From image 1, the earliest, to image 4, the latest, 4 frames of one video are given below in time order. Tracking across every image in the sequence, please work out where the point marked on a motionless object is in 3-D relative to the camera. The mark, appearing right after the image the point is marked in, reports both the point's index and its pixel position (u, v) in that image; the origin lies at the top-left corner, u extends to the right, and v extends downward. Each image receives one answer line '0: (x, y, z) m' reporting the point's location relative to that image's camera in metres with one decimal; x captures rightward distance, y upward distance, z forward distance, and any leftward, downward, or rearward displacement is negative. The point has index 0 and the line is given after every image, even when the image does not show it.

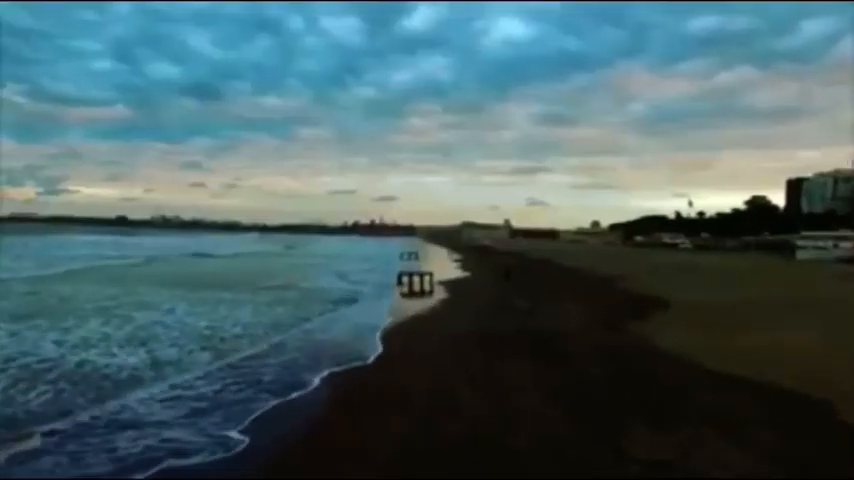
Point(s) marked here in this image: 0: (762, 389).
0: (+5.1, -2.2, +12.3) m
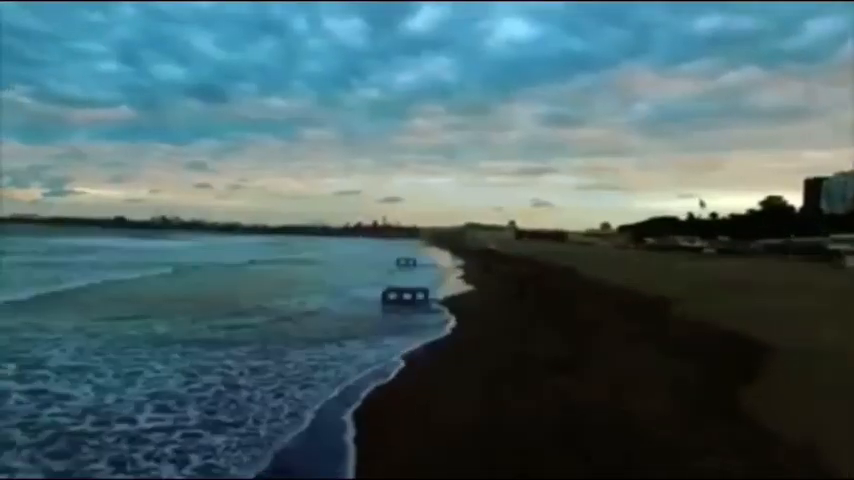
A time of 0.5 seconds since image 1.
0: (+5.1, -2.3, +9.9) m
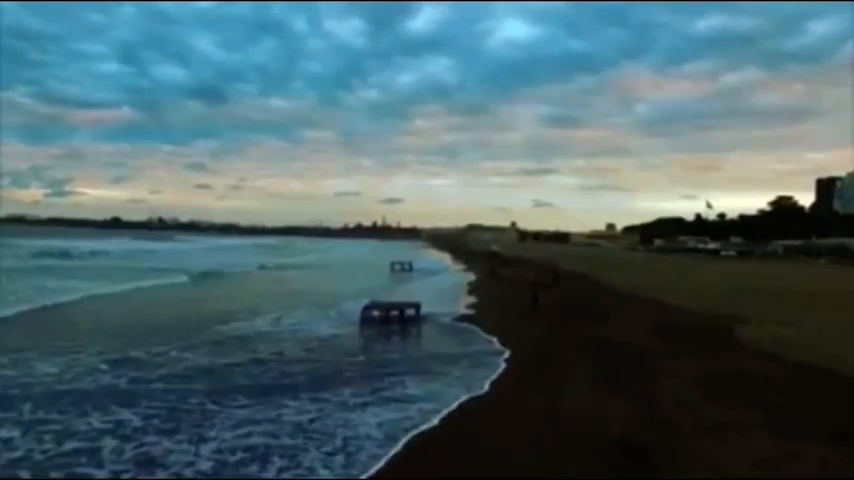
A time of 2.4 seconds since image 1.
0: (+5.1, -2.3, +8.2) m
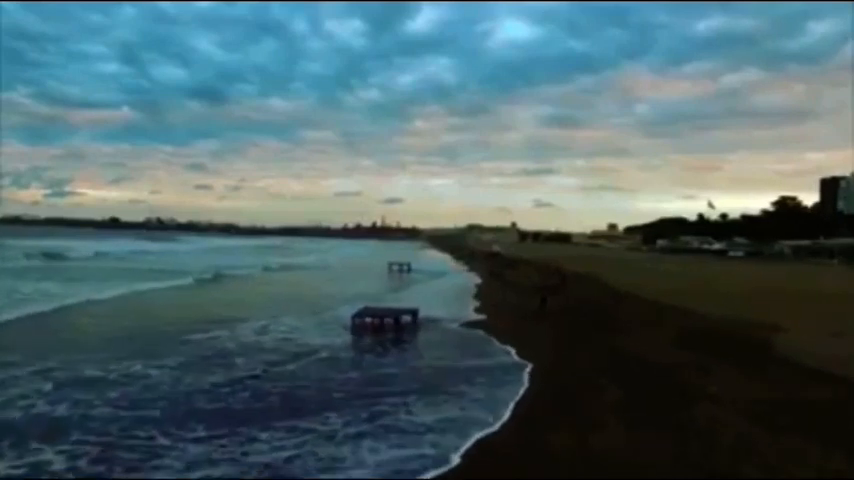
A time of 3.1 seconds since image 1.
0: (+5.1, -2.3, +7.7) m
